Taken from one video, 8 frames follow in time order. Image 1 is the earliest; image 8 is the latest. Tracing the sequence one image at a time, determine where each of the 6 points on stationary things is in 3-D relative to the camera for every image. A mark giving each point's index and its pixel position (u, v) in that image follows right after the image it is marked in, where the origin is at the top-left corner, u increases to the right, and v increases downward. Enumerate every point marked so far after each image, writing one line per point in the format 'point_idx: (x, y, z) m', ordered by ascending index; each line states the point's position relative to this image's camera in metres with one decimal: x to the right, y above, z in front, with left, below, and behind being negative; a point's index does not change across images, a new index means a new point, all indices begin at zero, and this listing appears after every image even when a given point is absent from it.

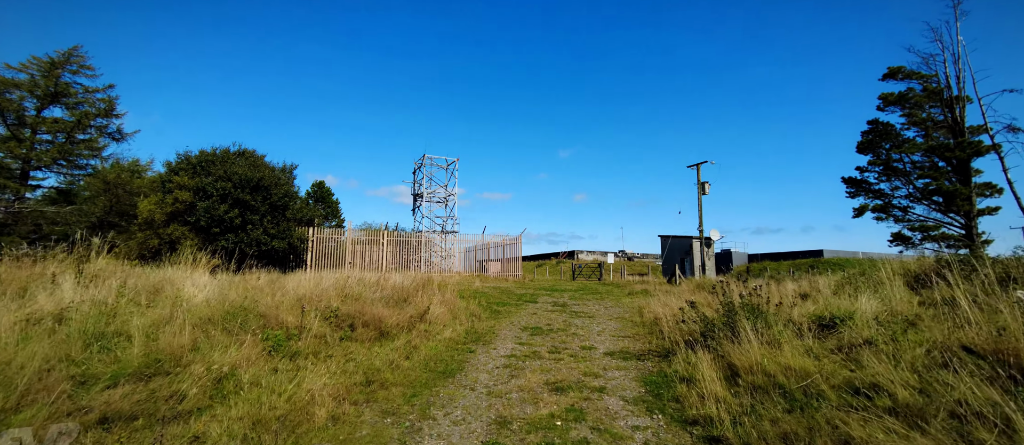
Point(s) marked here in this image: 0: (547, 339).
0: (+0.6, -1.9, +7.4) m
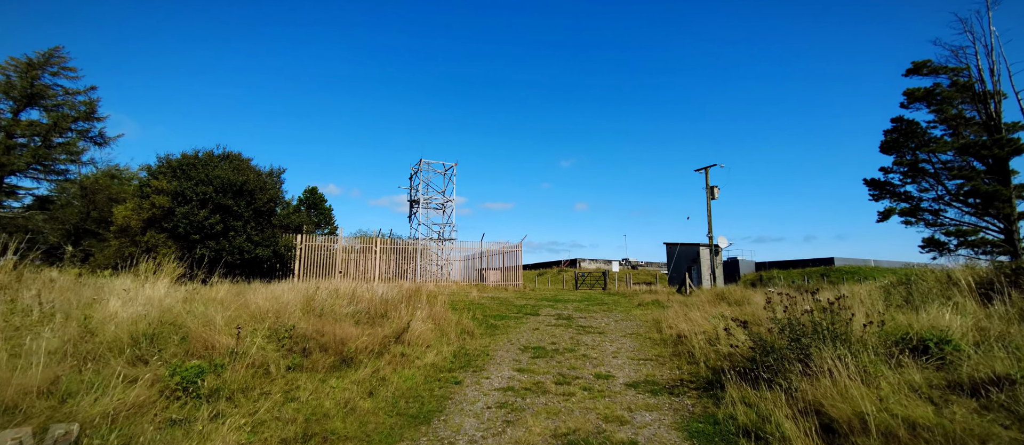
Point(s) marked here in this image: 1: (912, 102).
0: (+0.5, -1.9, +6.1) m
1: (+15.5, +4.7, +17.9) m
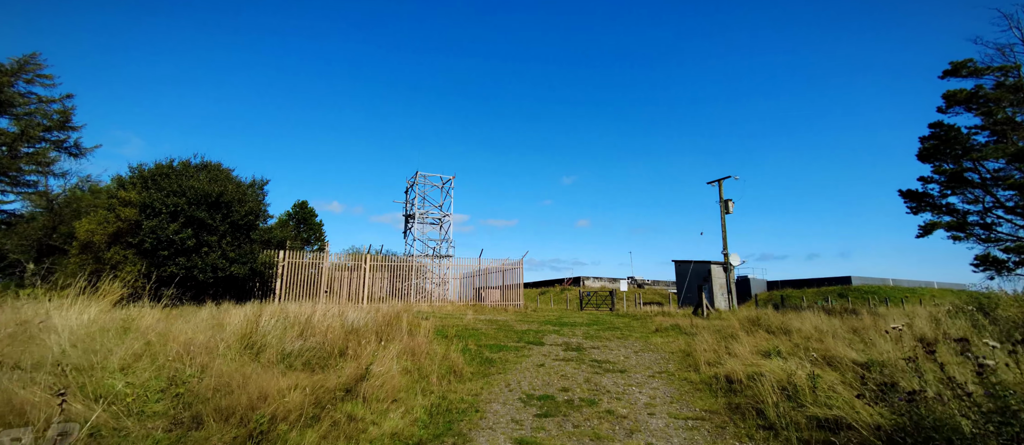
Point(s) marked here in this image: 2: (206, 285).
0: (+0.5, -1.9, +4.3) m
1: (+15.5, +4.2, +16.3) m
2: (-11.8, -2.4, +17.9) m
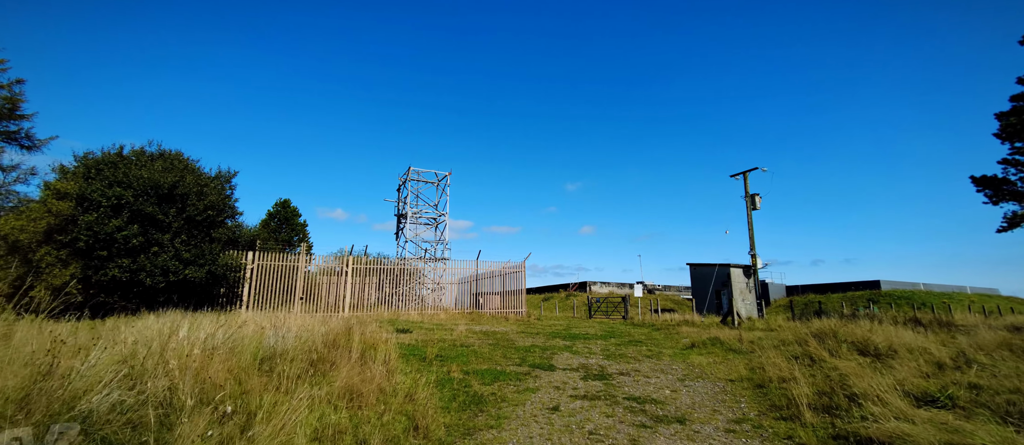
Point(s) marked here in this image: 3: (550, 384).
0: (+0.5, -1.5, +1.7) m
1: (+15.5, +4.4, +13.7) m
2: (-11.8, -2.3, +15.3) m
3: (+0.5, -2.2, +6.5) m
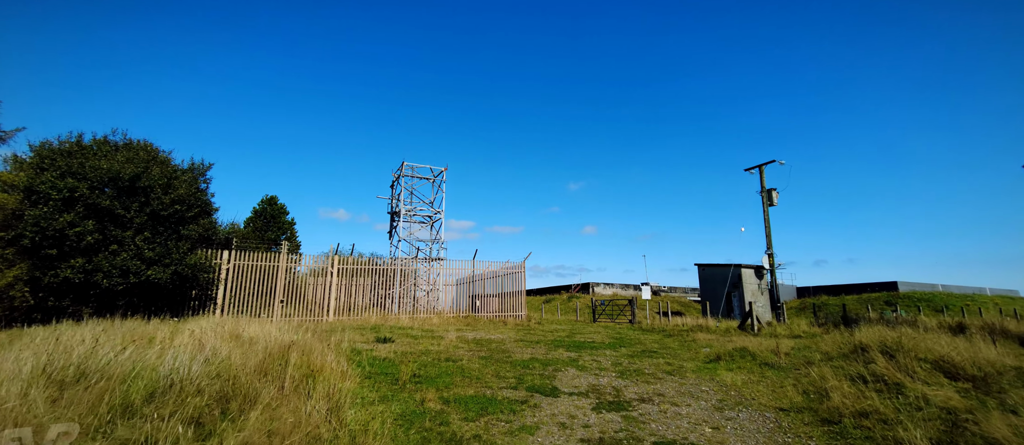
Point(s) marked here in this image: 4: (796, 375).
0: (+0.4, -1.4, +0.2) m
1: (+15.4, +4.6, +12.2) m
2: (-11.9, -2.1, +13.8) m
3: (+0.4, -2.1, +4.9) m
4: (+4.4, -2.4, +7.2) m
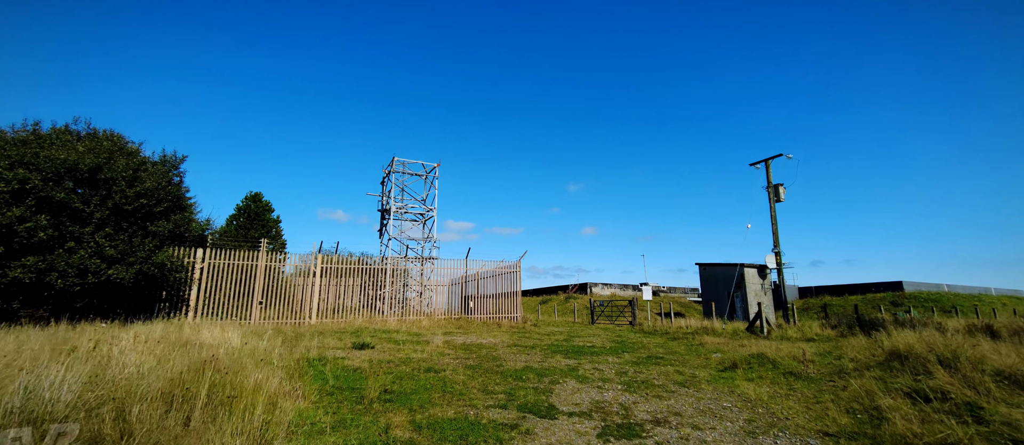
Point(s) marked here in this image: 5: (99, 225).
0: (+0.3, -1.2, -0.9) m
1: (+15.3, +4.7, +11.2) m
2: (-12.1, -2.0, +12.7) m
3: (+0.3, -1.9, +3.9) m
4: (+4.3, -2.2, +6.2) m
5: (-11.5, -0.1, +12.9) m
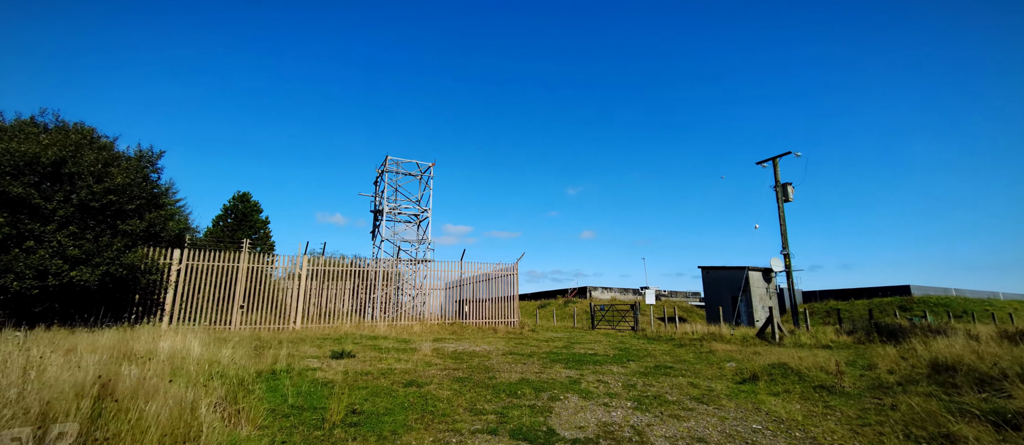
0: (+0.2, -1.0, -1.8) m
1: (+15.2, +4.8, +10.5) m
2: (-12.2, -1.9, +11.8) m
3: (+0.2, -1.8, +3.0) m
4: (+4.2, -2.1, +5.3) m
5: (-11.6, 0.0, +12.0) m
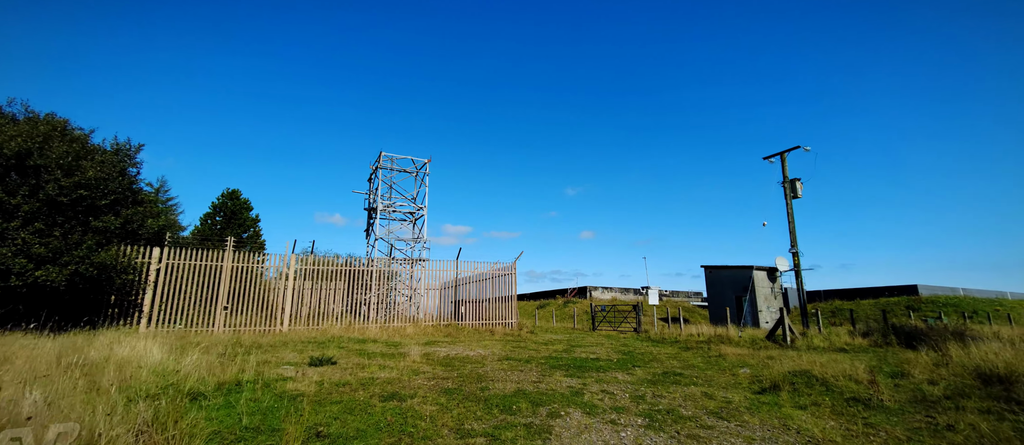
0: (+0.2, -0.9, -2.5) m
1: (+15.1, +4.9, +9.7) m
2: (-12.3, -1.8, +11.0) m
3: (+0.2, -1.7, +2.3) m
4: (+4.1, -2.0, +4.6) m
5: (-11.7, +0.1, +11.2) m
